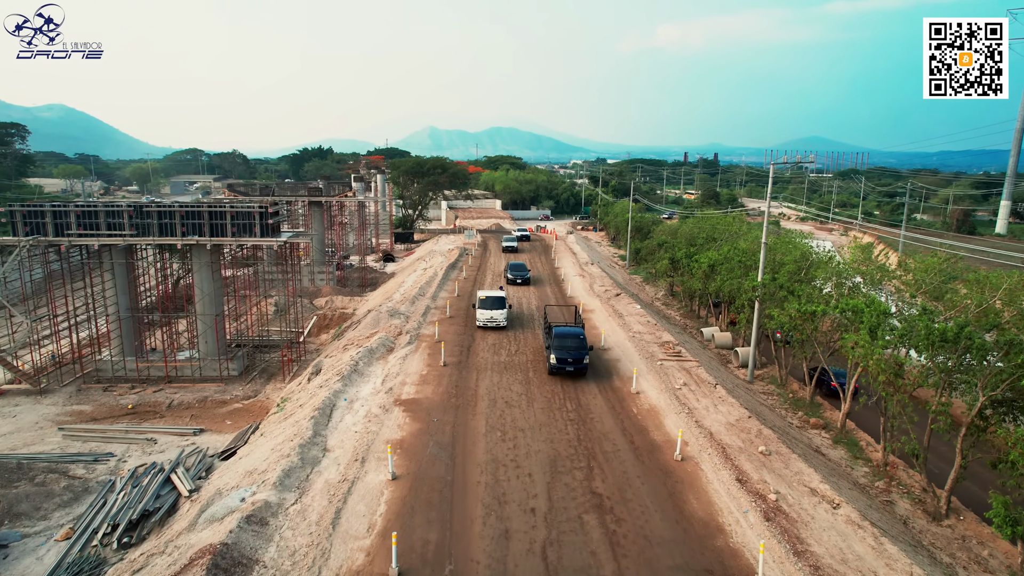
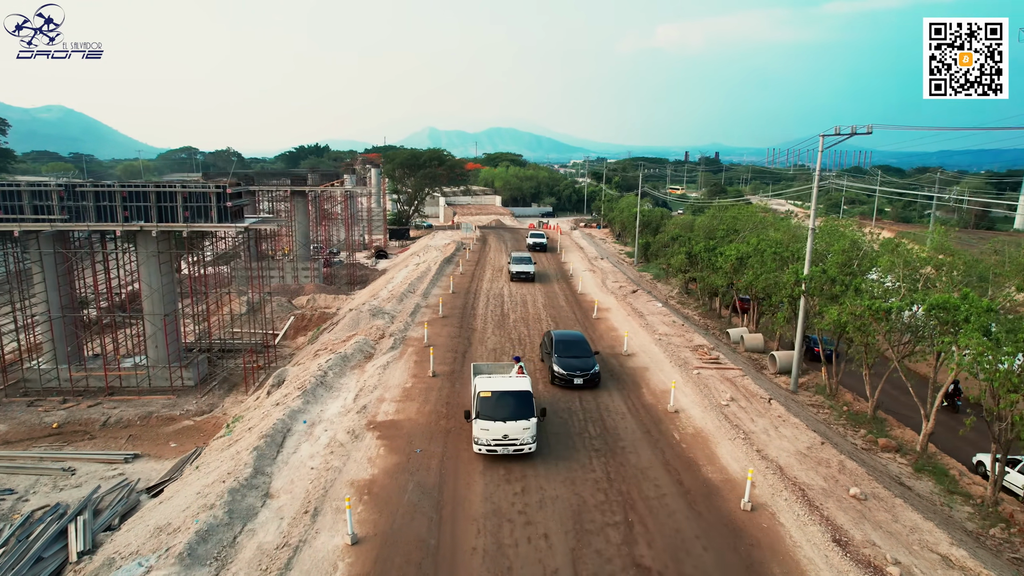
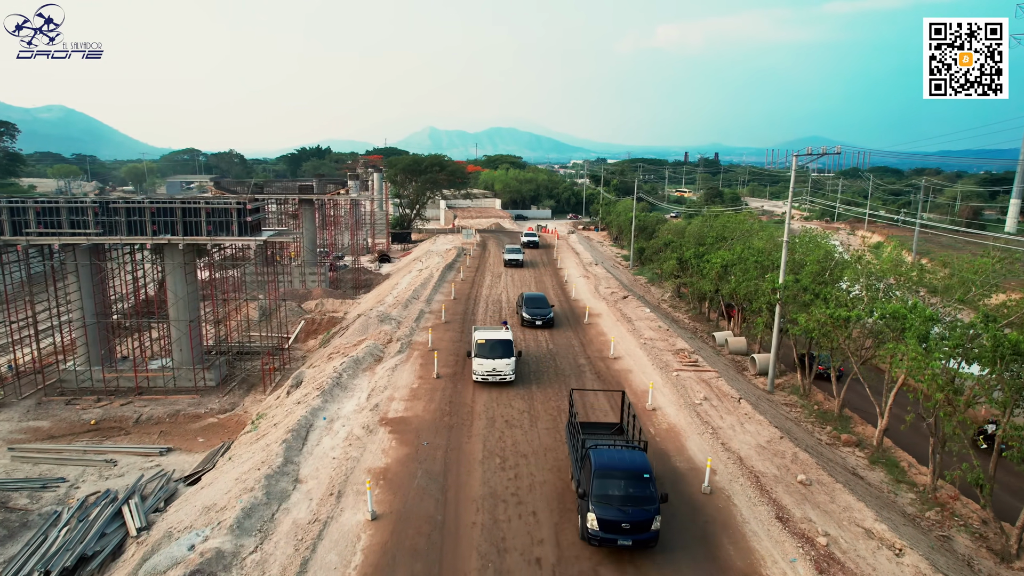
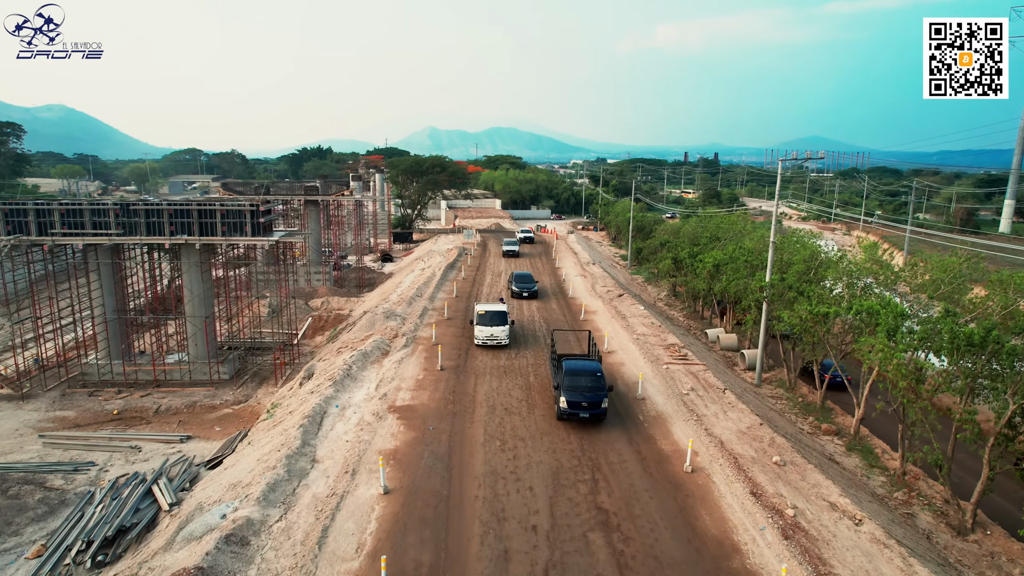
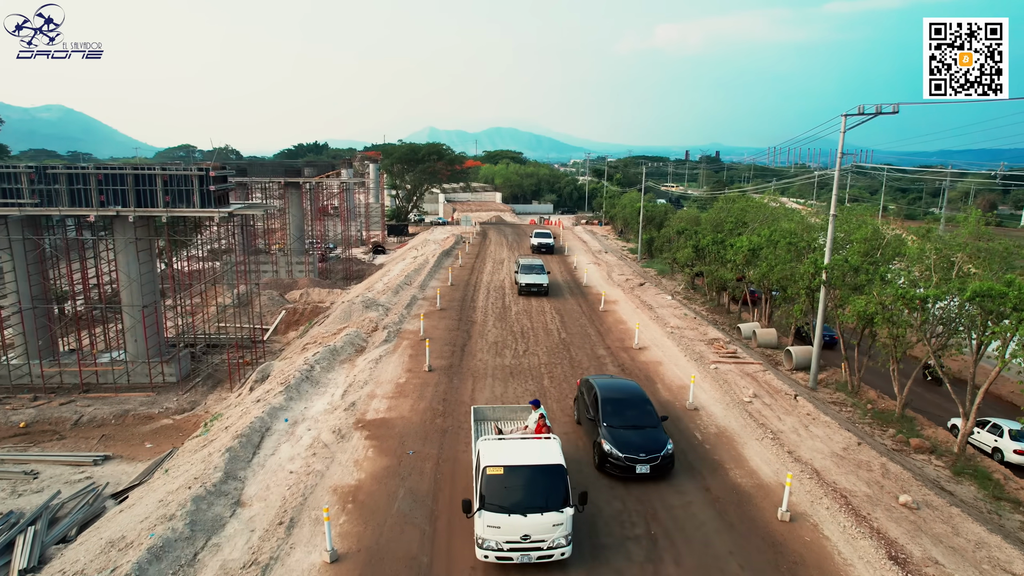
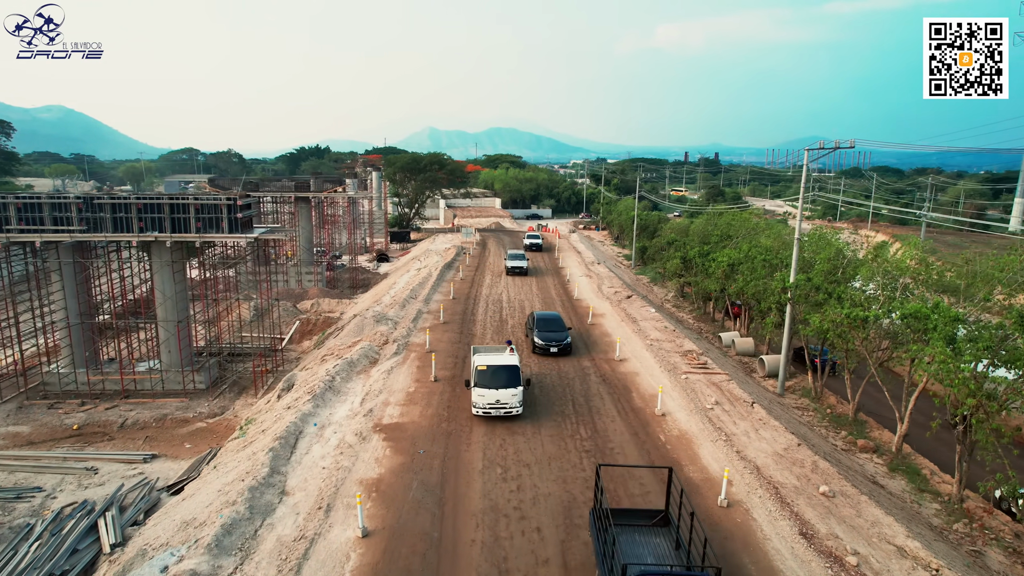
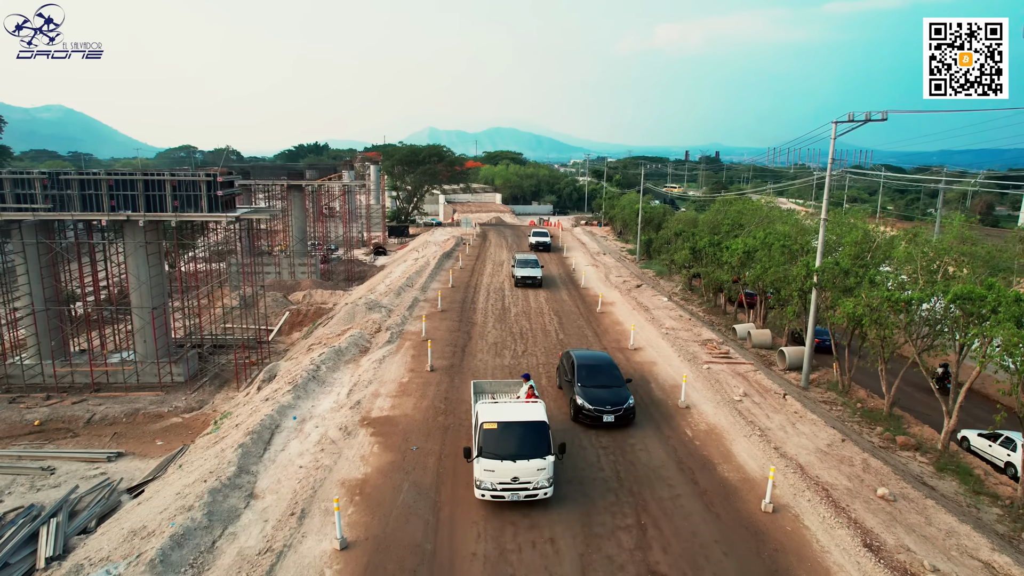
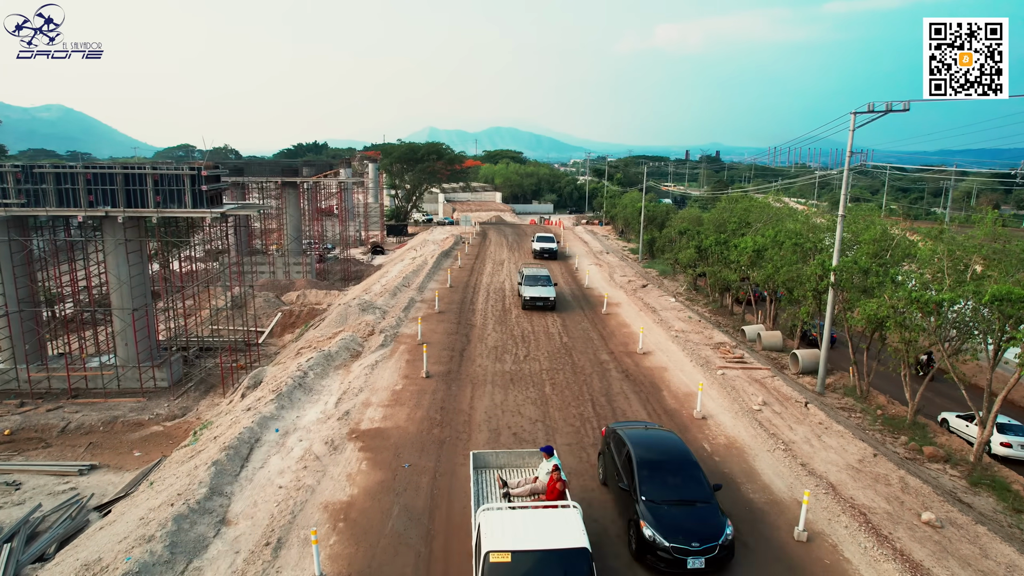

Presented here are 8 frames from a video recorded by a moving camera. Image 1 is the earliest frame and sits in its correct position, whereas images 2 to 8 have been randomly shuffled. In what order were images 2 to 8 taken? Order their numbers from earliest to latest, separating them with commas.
4, 3, 6, 2, 7, 5, 8
